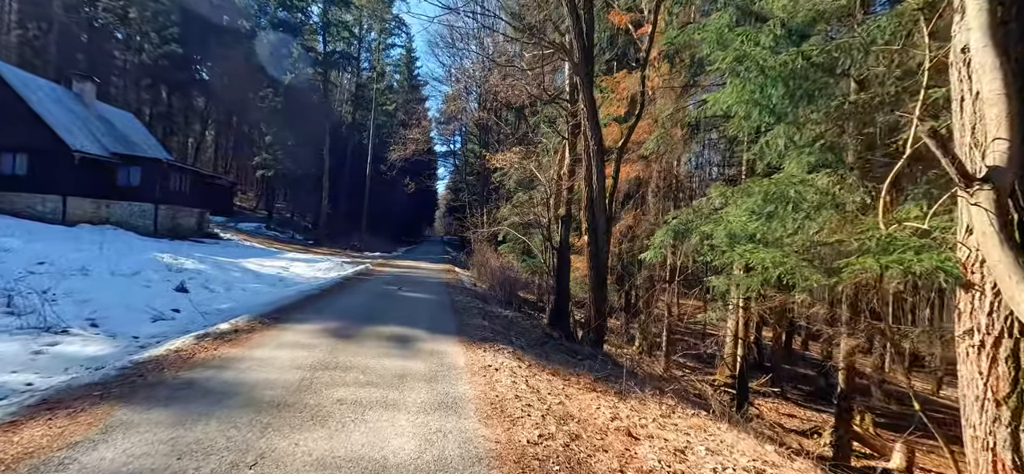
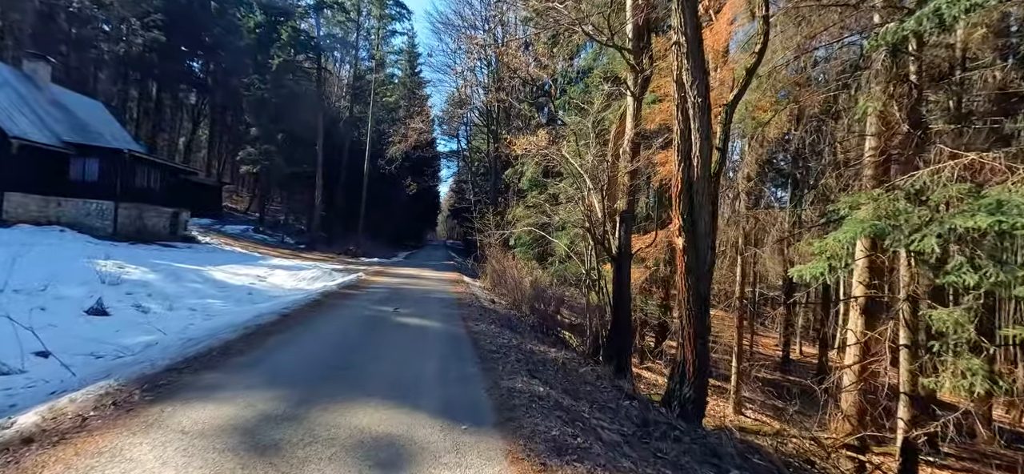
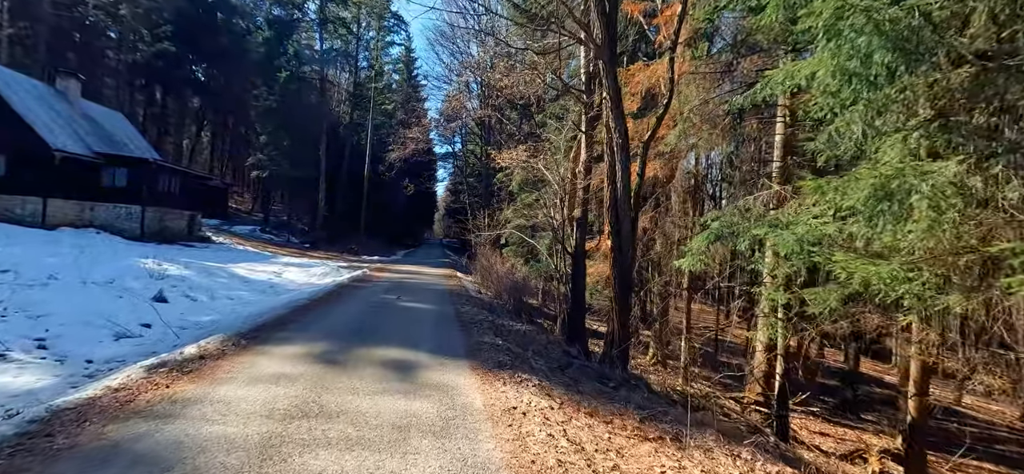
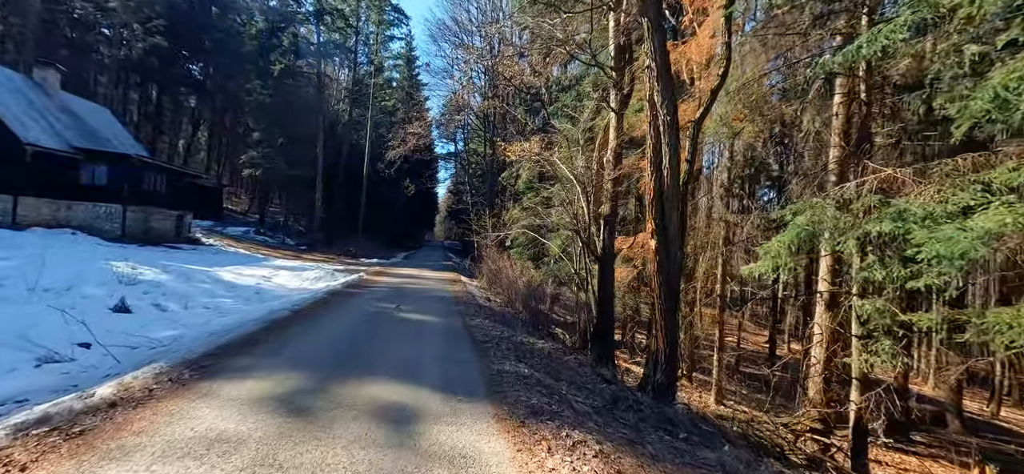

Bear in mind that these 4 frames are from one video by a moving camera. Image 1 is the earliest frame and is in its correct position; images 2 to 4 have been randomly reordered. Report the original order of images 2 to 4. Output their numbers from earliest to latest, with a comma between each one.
3, 4, 2
